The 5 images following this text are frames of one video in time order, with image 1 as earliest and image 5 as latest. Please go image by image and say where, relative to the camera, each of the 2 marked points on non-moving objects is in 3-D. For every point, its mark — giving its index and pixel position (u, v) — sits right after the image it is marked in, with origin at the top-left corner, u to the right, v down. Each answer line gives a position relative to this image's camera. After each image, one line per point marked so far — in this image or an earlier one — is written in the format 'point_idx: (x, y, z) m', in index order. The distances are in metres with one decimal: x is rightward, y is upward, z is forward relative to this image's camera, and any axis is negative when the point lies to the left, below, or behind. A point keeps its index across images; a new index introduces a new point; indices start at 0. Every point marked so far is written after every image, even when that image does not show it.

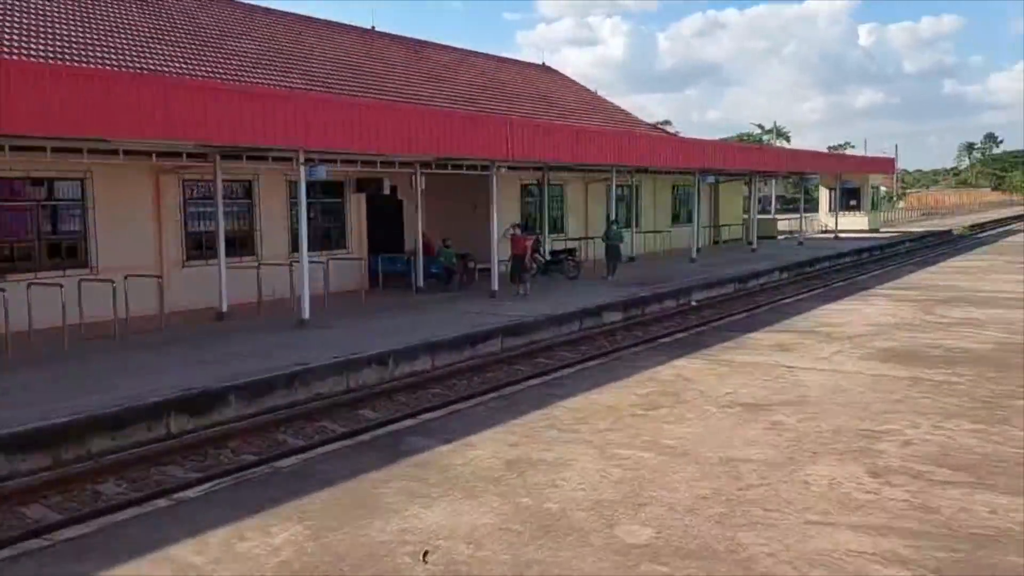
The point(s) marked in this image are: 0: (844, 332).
0: (+3.8, -0.5, +9.5) m
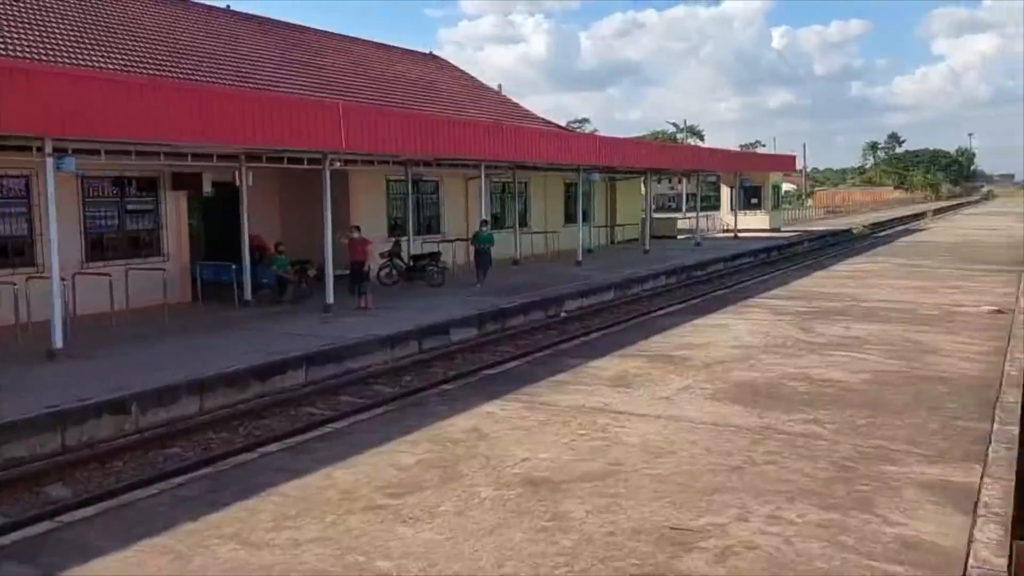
0: (+1.9, -0.7, +8.0) m
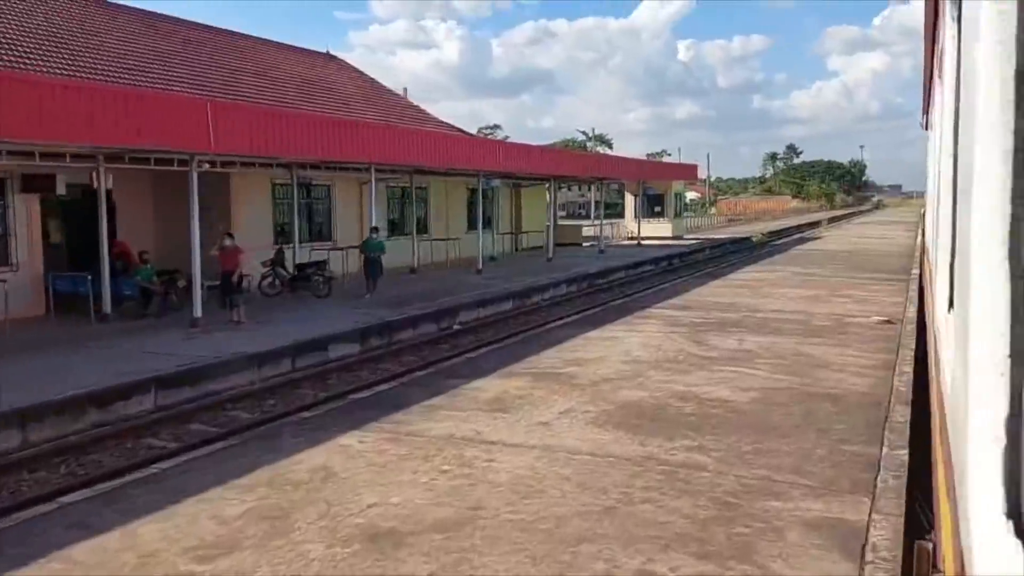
0: (+0.7, -0.8, +7.6) m
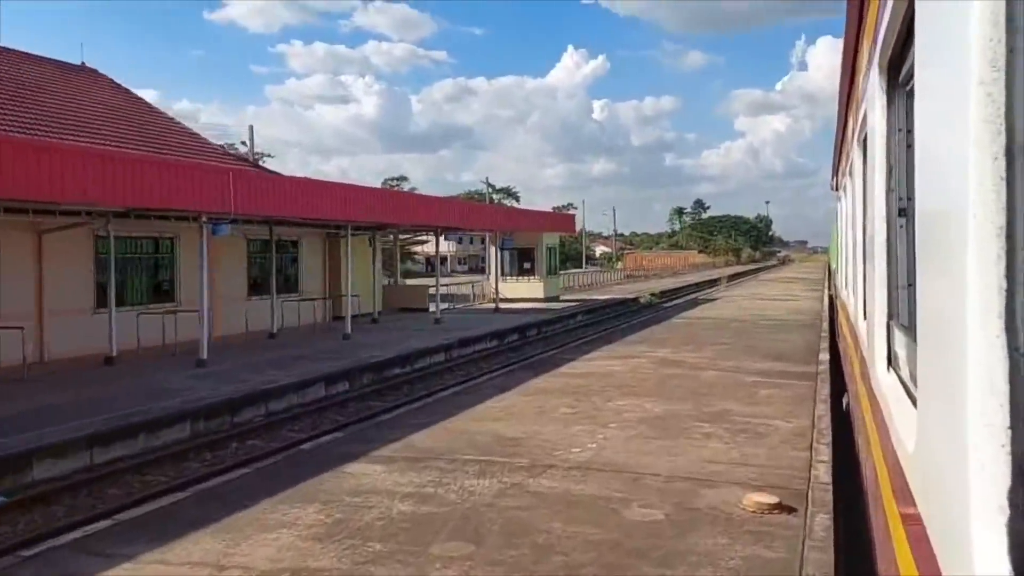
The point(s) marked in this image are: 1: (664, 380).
0: (-2.1, -1.6, +1.8) m
1: (+2.0, -1.2, +10.7) m
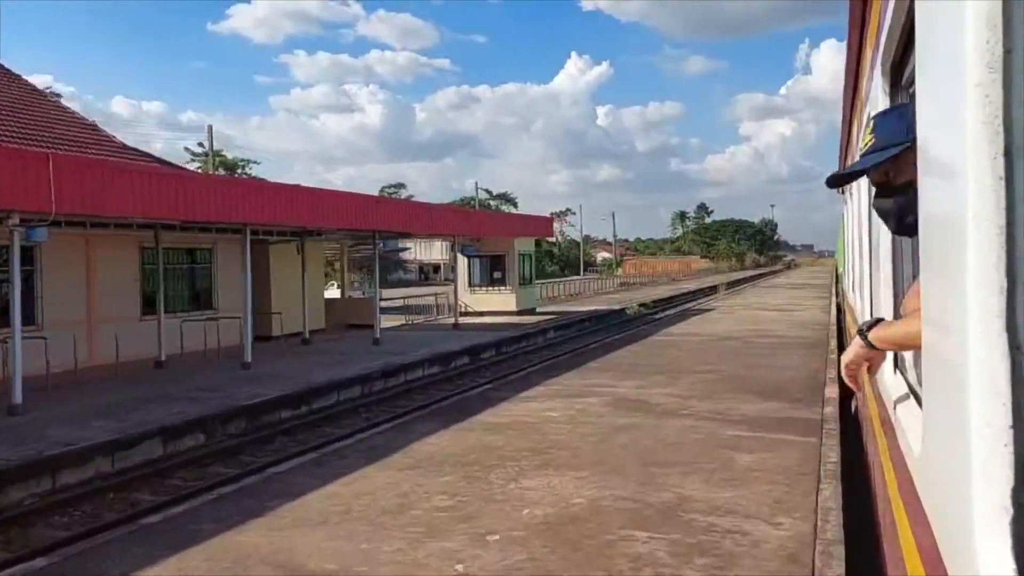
0: (-3.2, -1.7, -1.1) m
1: (+0.9, -1.4, +7.7) m
